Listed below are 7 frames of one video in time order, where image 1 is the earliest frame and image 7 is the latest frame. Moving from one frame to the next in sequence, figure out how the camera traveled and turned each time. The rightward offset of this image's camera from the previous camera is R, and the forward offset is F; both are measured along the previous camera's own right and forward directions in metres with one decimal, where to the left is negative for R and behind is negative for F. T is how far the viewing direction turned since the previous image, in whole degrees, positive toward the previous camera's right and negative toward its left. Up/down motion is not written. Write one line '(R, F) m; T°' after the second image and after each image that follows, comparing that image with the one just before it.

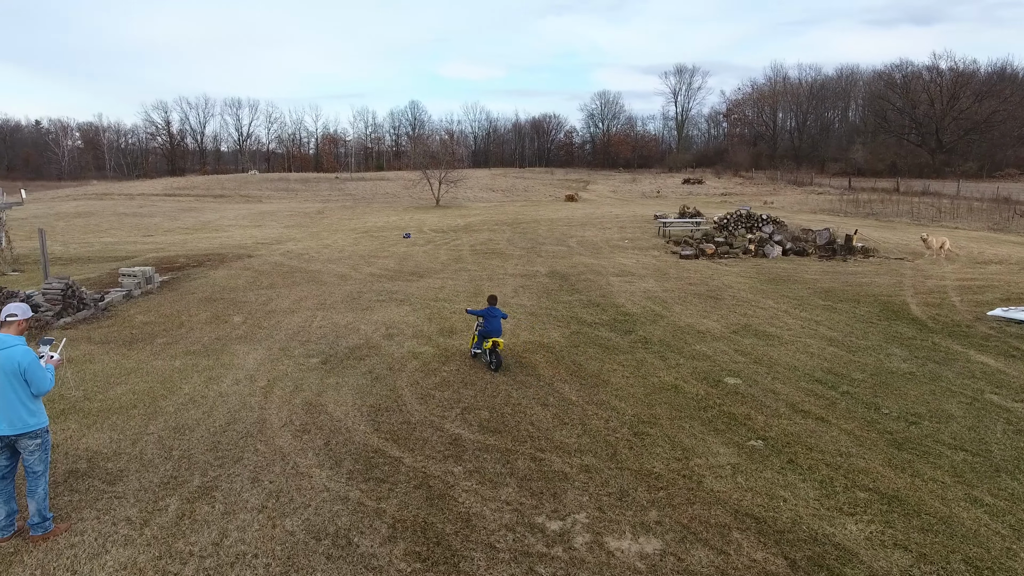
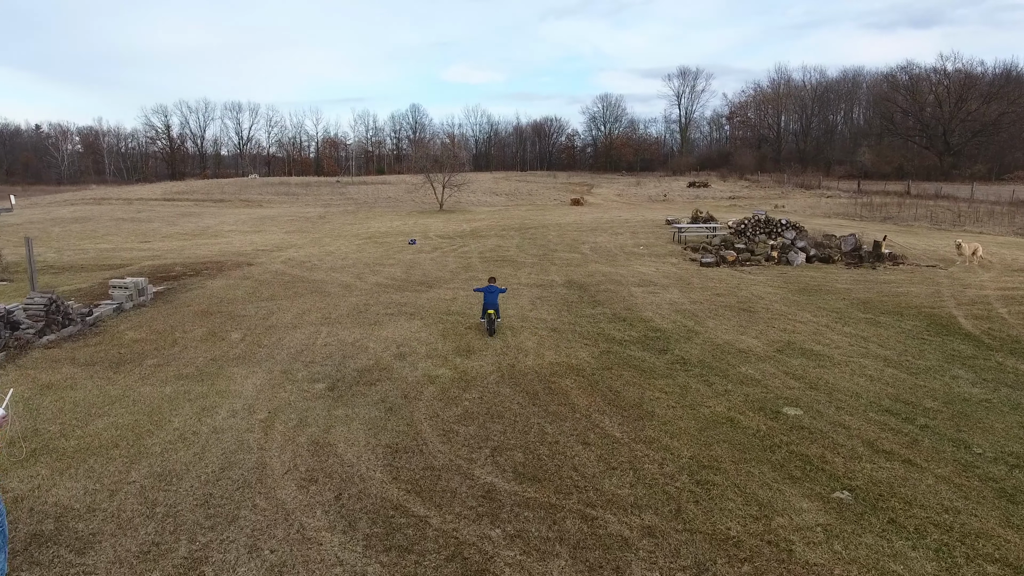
(-0.3, +0.7) m; 0°
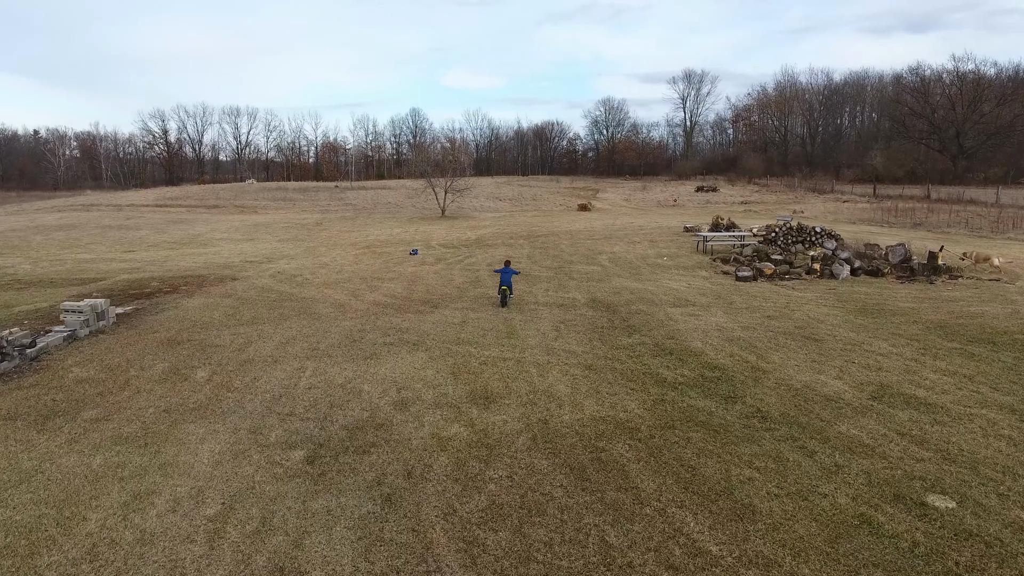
(-0.3, +1.6) m; 0°
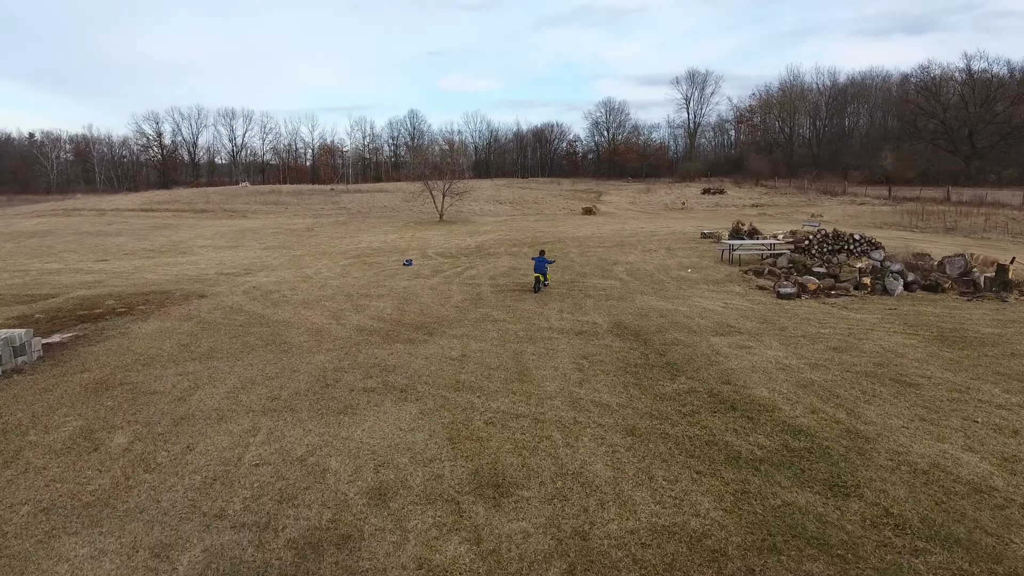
(-0.1, +1.8) m; 0°
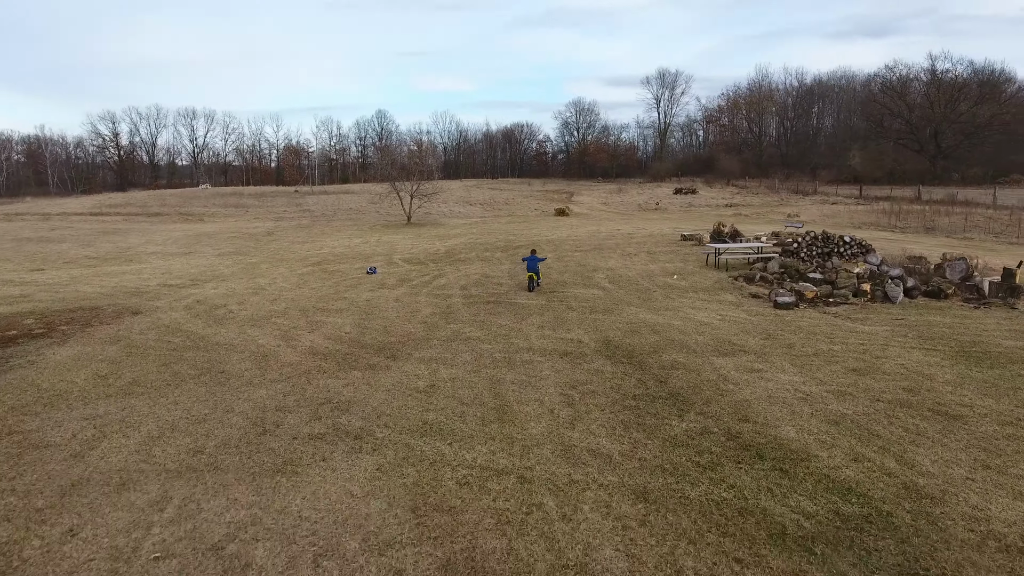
(0.0, +1.1) m; +3°
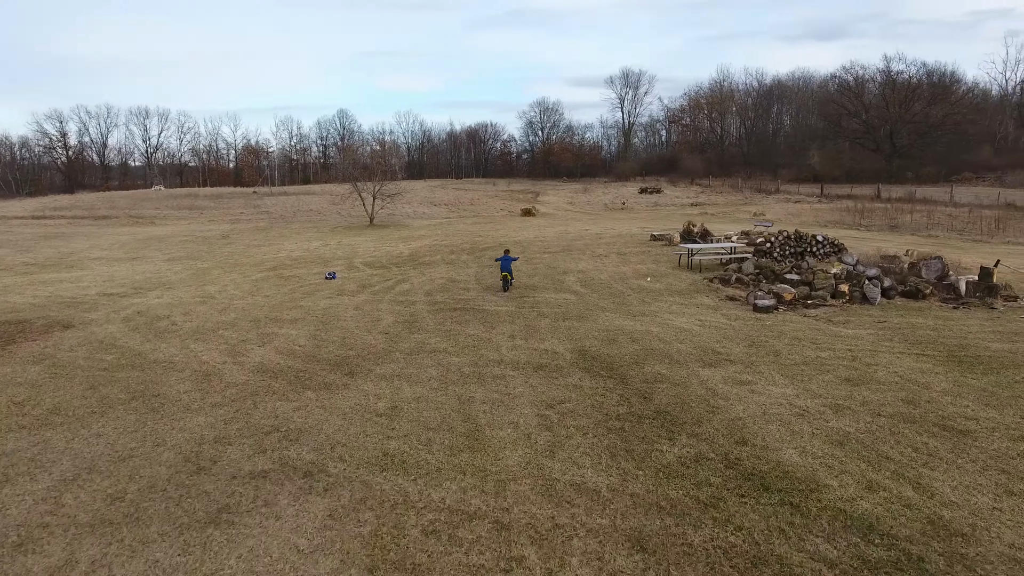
(0.0, +0.6) m; +3°
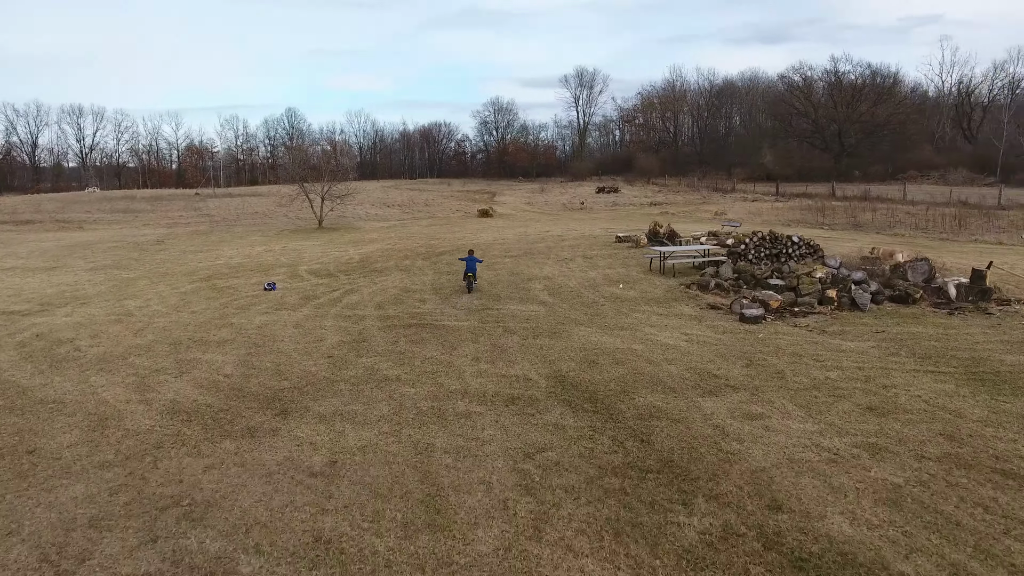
(-0.1, +1.2) m; +4°
